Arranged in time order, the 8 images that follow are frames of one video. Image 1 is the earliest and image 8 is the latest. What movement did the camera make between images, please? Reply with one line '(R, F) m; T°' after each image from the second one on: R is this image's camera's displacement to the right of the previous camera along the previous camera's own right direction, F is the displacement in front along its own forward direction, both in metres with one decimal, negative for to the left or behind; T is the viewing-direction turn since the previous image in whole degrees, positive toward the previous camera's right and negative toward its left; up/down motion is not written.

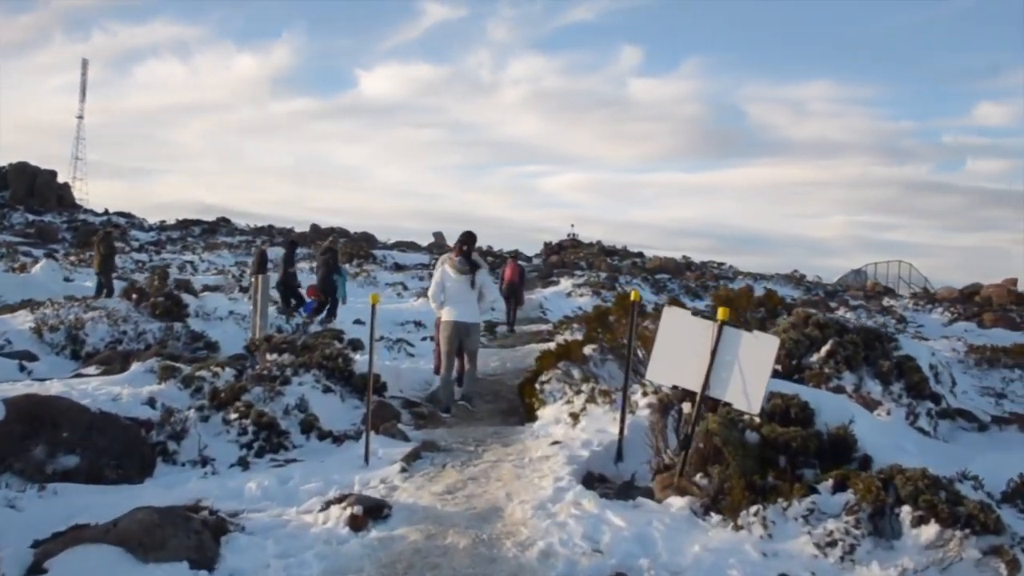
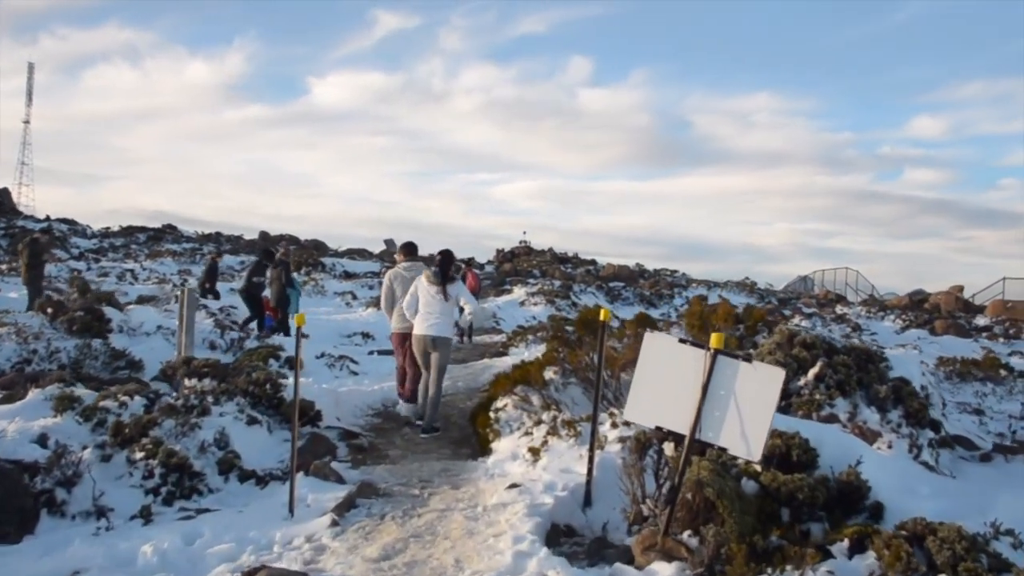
(0.0, +1.1) m; +2°
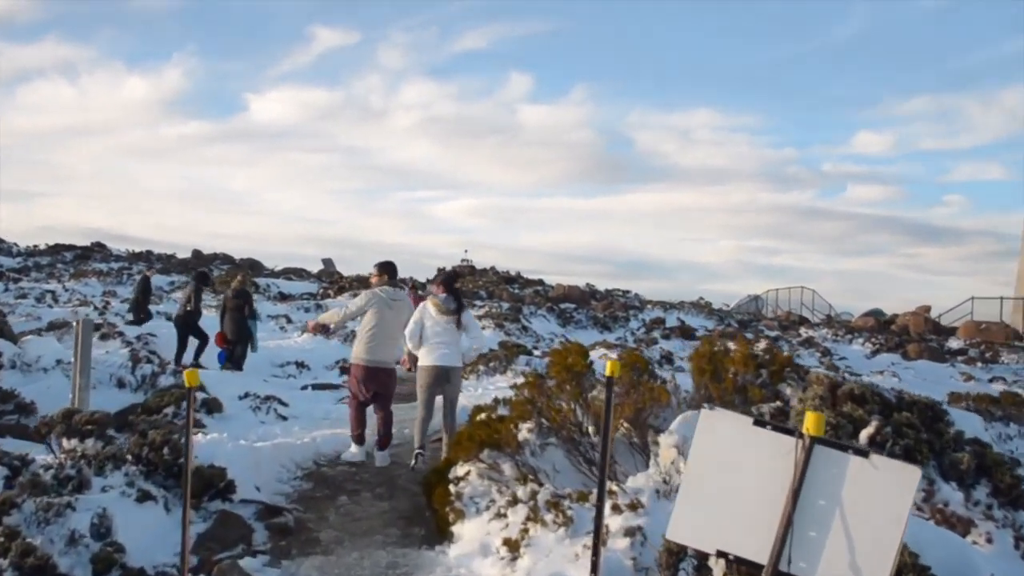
(-0.1, +1.8) m; +3°
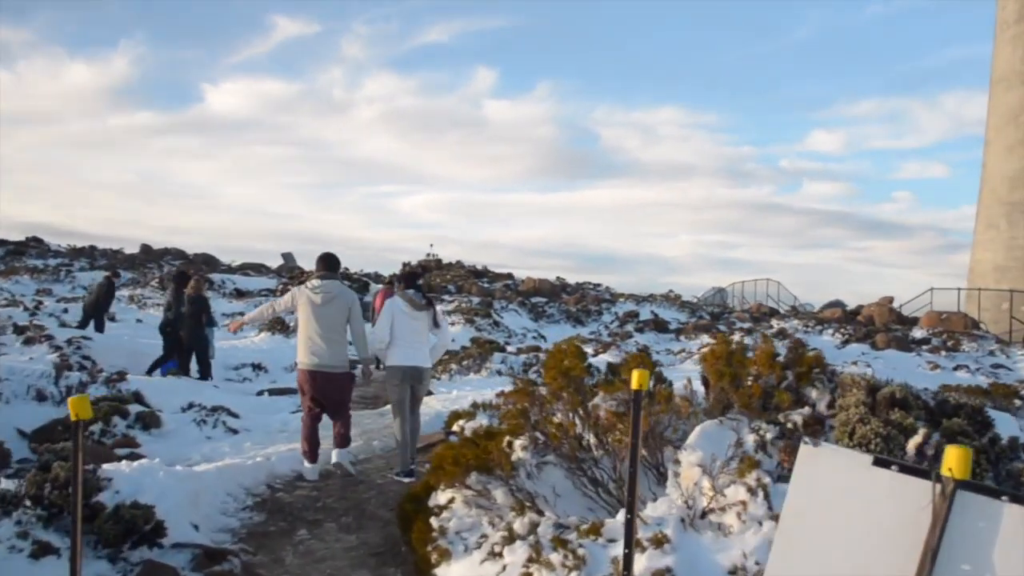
(-0.1, +1.1) m; +2°
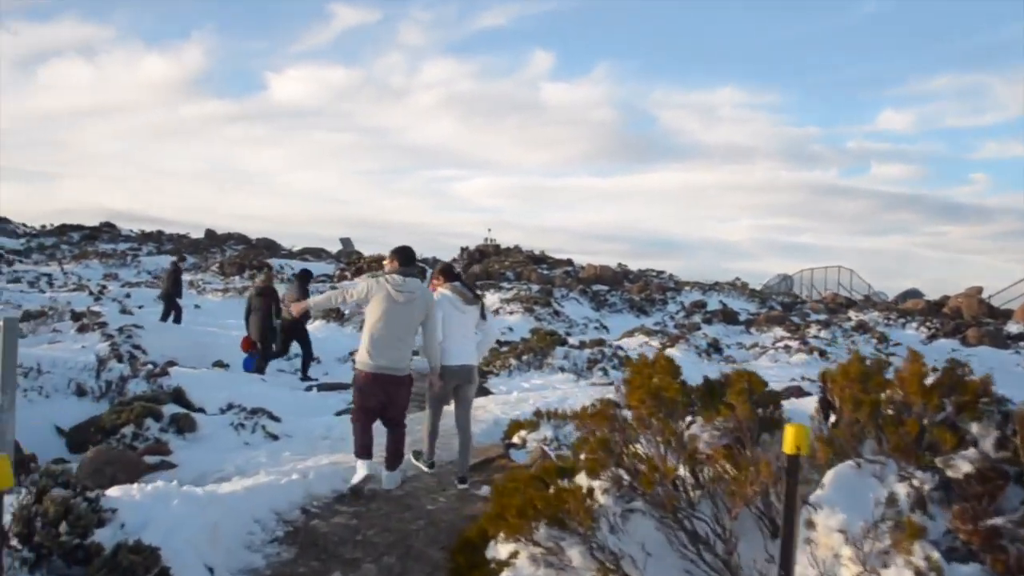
(-0.1, +1.2) m; -3°
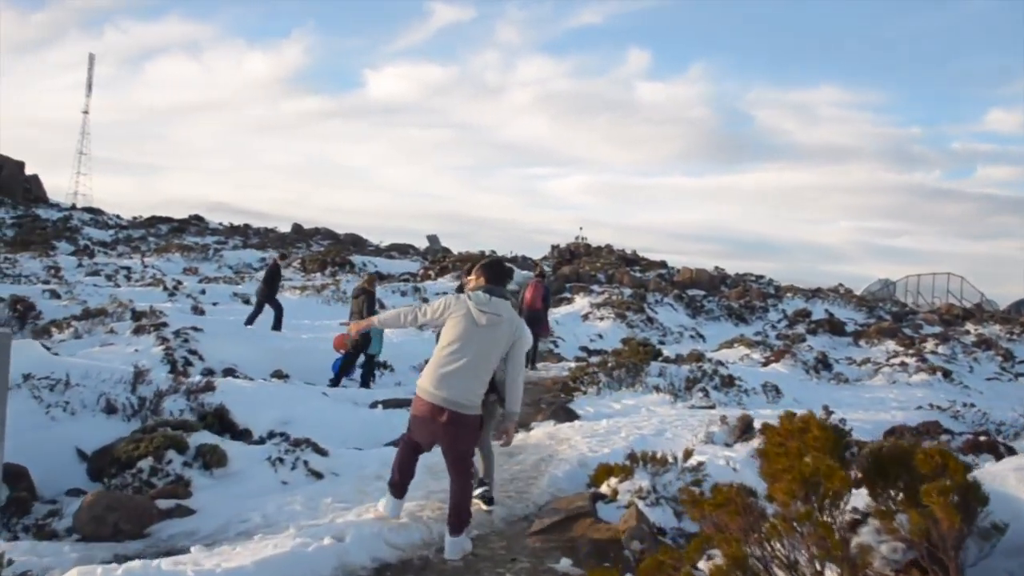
(0.0, +1.5) m; -5°
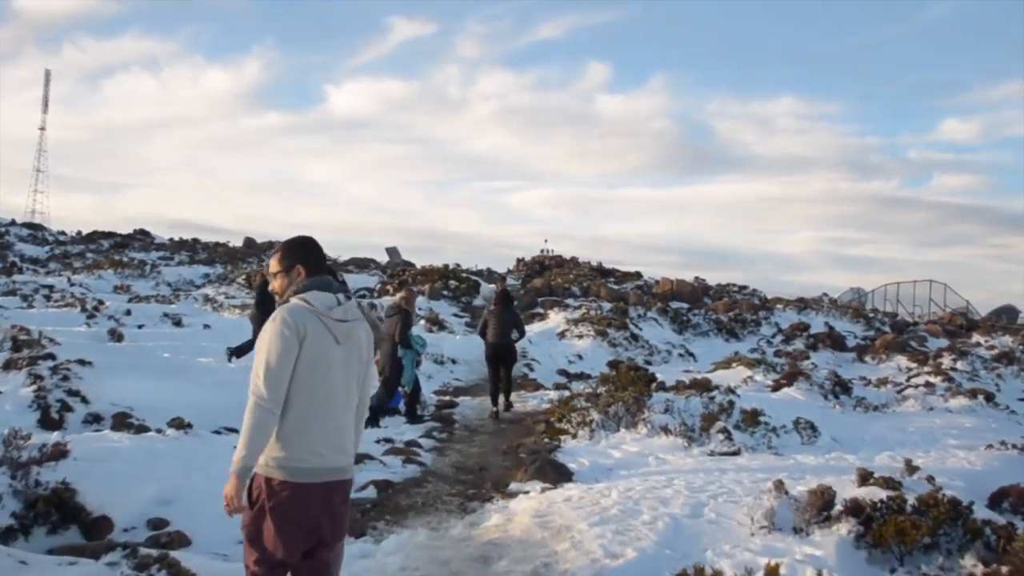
(0.0, +2.9) m; +2°
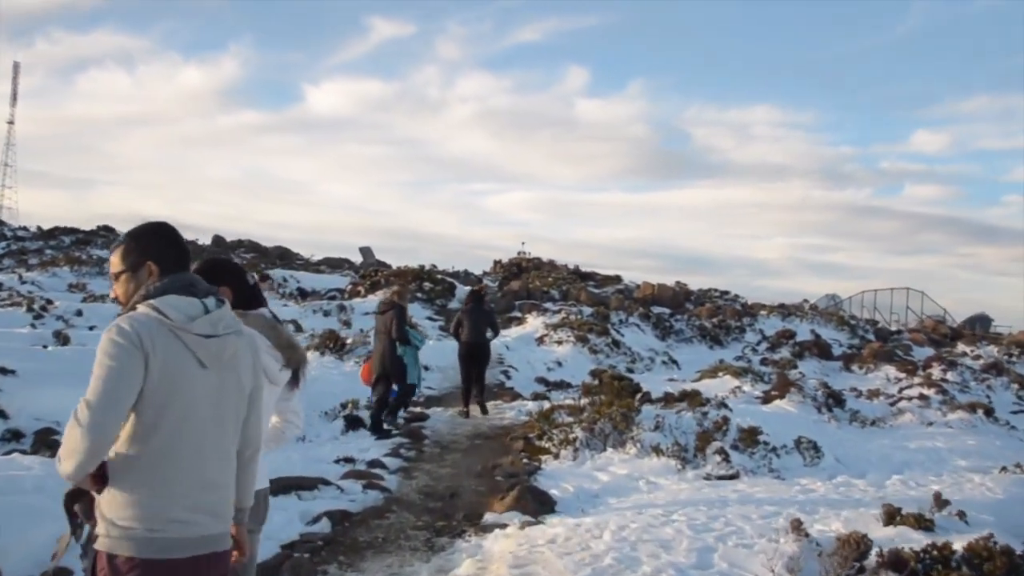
(0.0, +1.1) m; +1°
